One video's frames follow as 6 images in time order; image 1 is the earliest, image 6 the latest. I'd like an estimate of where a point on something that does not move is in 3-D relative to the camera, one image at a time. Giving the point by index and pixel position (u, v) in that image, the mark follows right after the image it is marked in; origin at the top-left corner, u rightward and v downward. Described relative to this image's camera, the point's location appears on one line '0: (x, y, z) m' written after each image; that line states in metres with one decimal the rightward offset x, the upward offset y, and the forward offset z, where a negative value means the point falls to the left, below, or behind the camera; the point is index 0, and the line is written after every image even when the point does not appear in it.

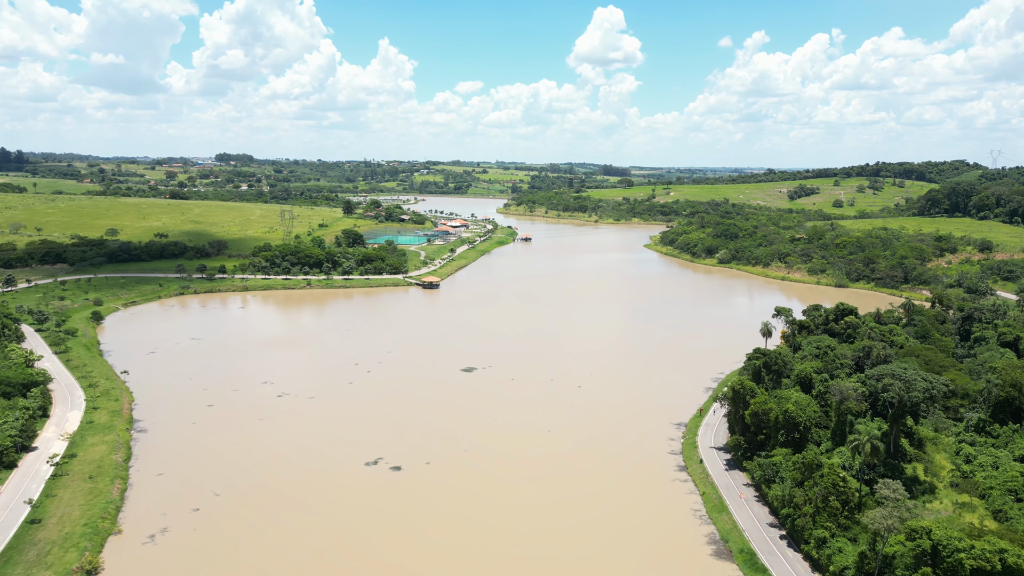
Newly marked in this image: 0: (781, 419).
0: (+8.3, -4.1, +18.3) m
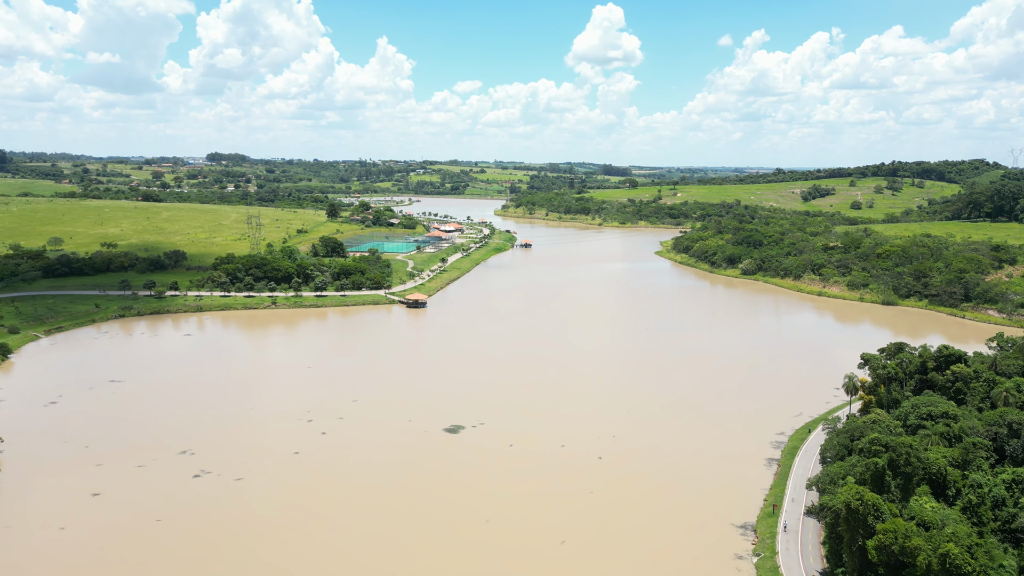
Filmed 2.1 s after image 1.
0: (+8.3, -5.4, +11.5) m
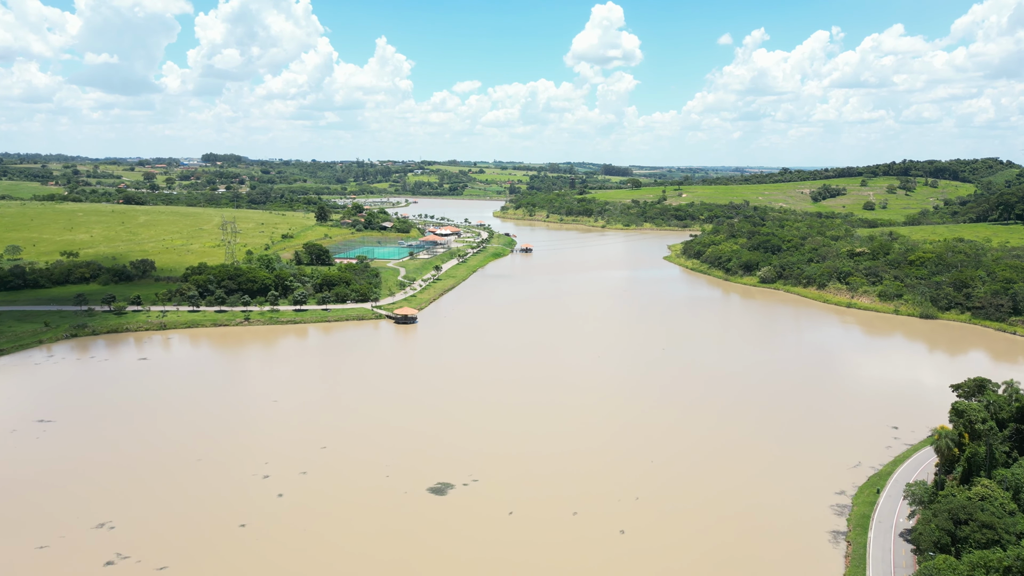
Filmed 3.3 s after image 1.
0: (+8.3, -6.3, +7.4) m
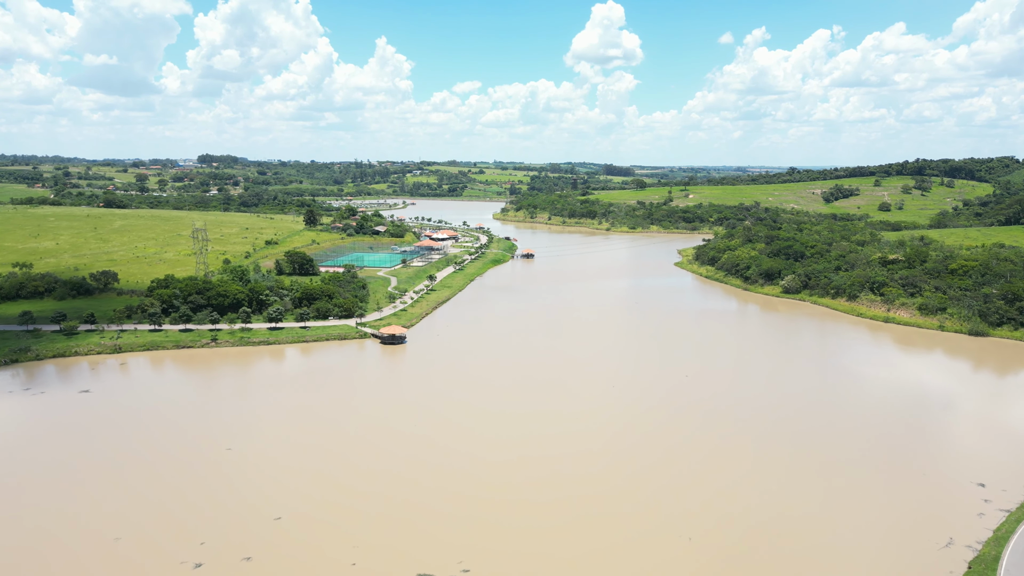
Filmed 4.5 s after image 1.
0: (+8.3, -7.1, +3.1) m
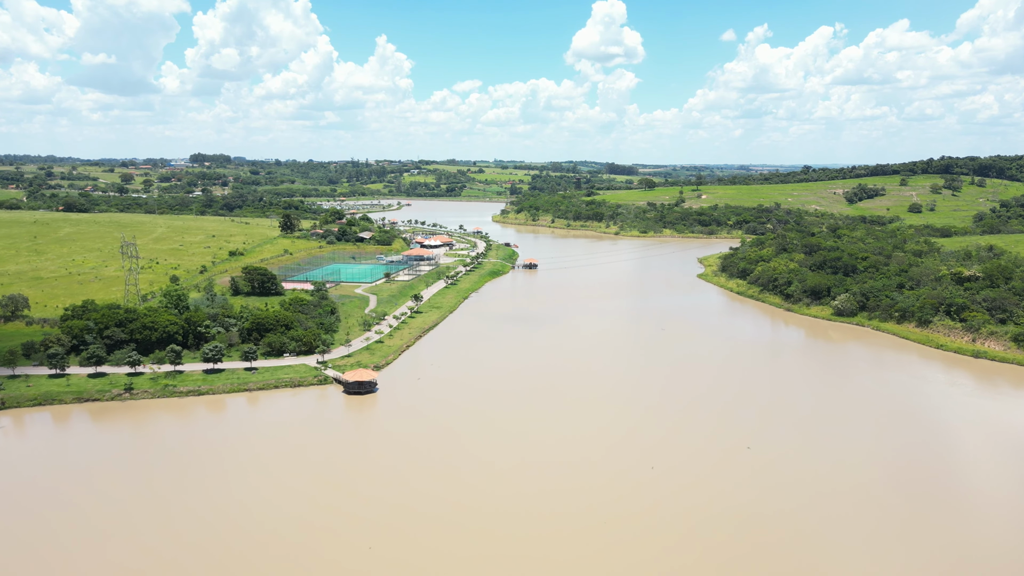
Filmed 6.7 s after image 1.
0: (+8.3, -8.7, -4.4) m
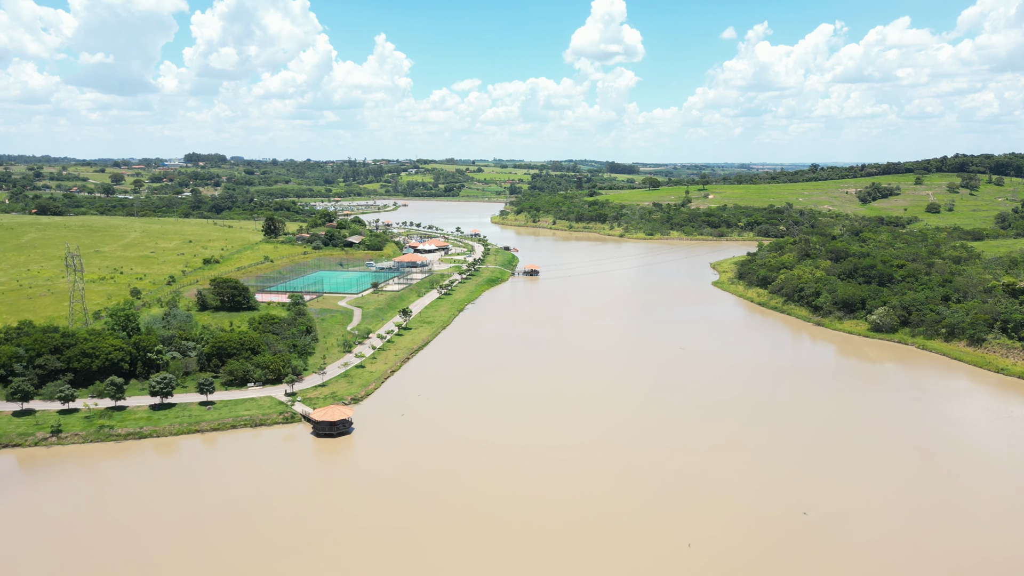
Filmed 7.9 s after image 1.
0: (+8.3, -9.5, -8.4) m
